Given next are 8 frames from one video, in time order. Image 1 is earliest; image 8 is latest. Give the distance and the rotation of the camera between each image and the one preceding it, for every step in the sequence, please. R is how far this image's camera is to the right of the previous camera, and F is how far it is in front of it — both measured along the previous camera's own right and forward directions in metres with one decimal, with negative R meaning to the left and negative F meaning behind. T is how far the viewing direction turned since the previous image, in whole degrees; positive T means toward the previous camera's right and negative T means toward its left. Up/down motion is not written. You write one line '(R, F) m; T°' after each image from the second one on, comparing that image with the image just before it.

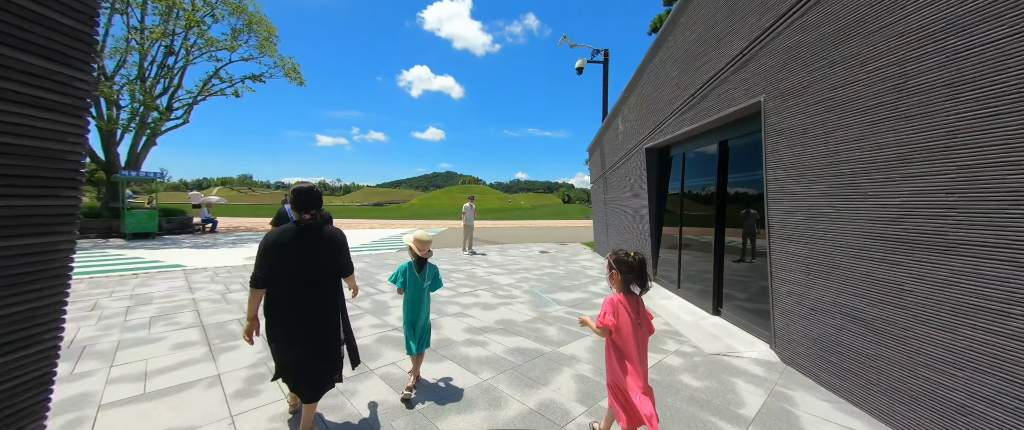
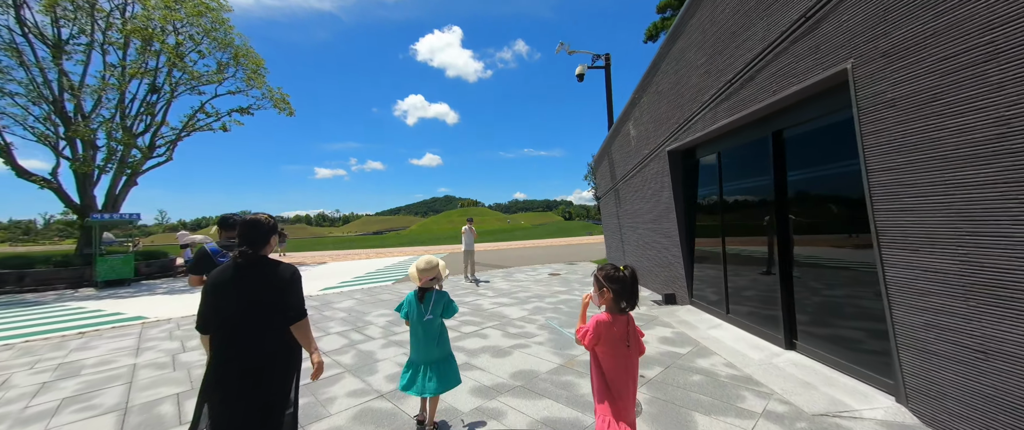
(-0.1, +0.9) m; 0°
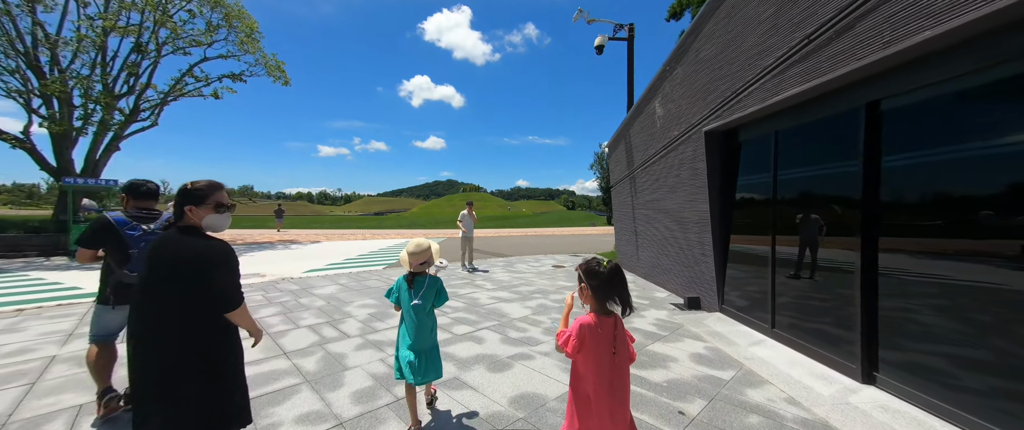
(-0.1, +0.8) m; 0°
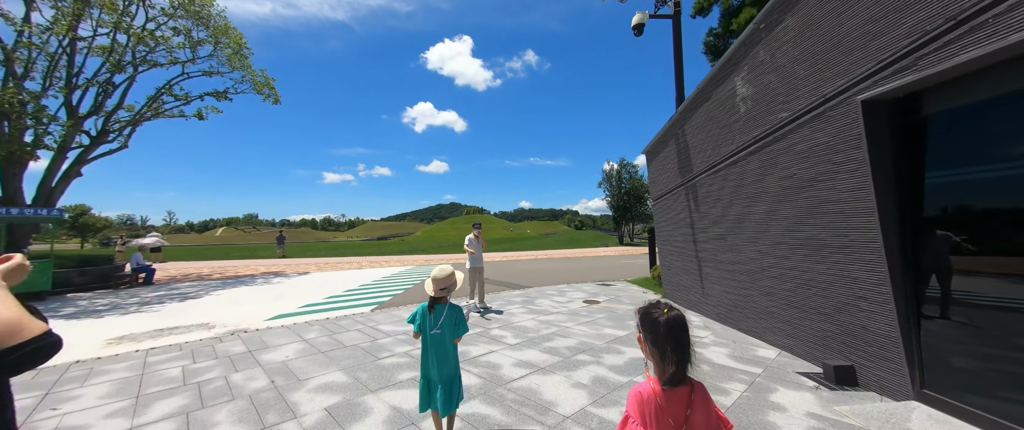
(-0.4, +1.9) m; -1°
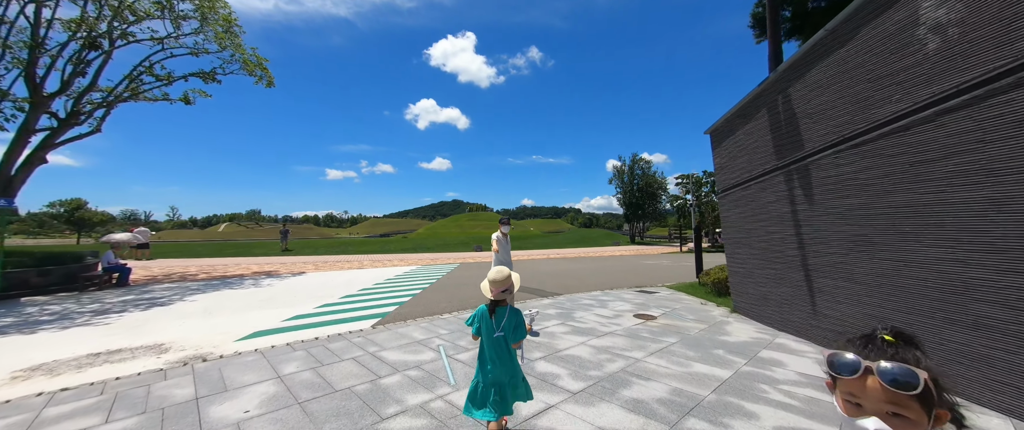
(-0.6, +1.5) m; 0°
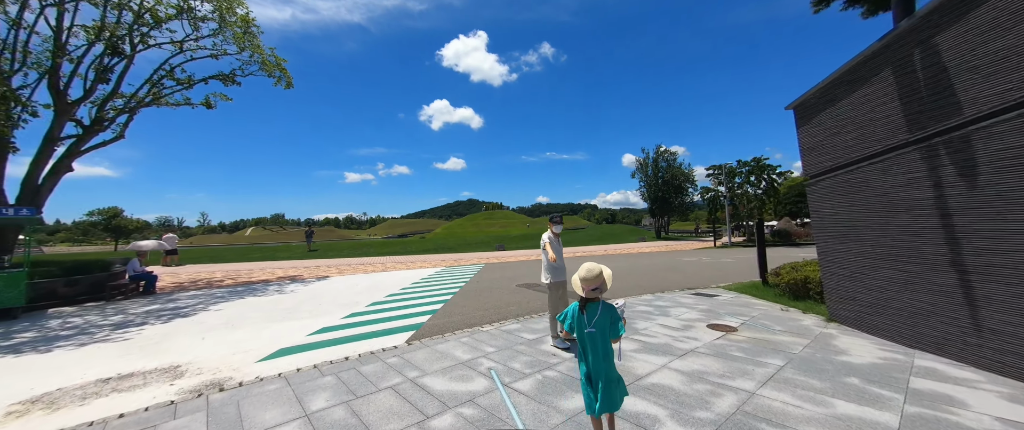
(-0.6, +0.8) m; -3°
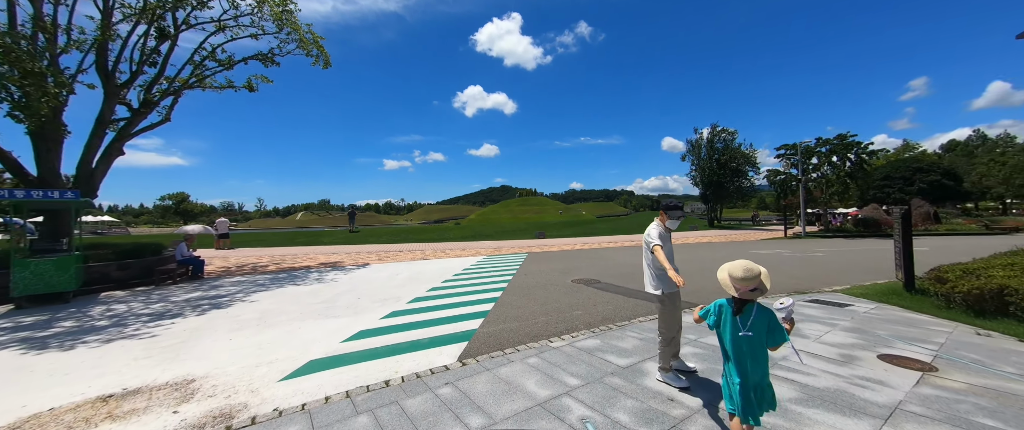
(-0.6, +1.3) m; -6°
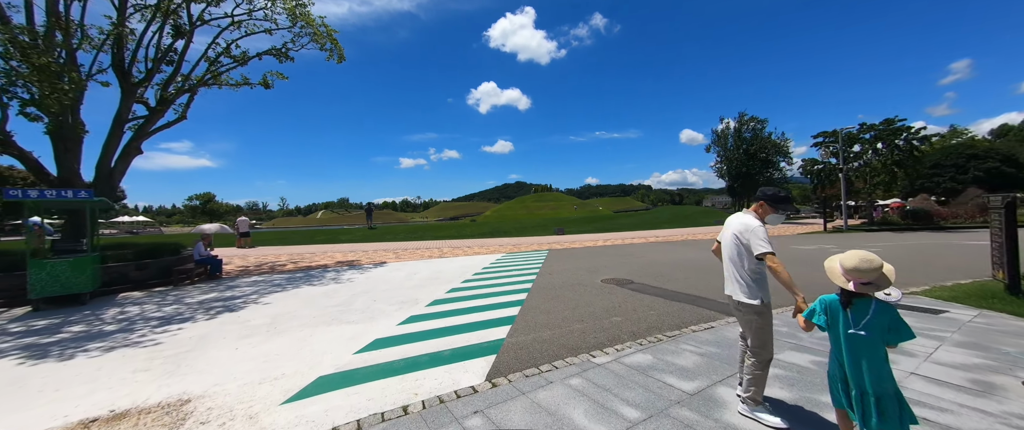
(-0.2, +0.7) m; -3°
